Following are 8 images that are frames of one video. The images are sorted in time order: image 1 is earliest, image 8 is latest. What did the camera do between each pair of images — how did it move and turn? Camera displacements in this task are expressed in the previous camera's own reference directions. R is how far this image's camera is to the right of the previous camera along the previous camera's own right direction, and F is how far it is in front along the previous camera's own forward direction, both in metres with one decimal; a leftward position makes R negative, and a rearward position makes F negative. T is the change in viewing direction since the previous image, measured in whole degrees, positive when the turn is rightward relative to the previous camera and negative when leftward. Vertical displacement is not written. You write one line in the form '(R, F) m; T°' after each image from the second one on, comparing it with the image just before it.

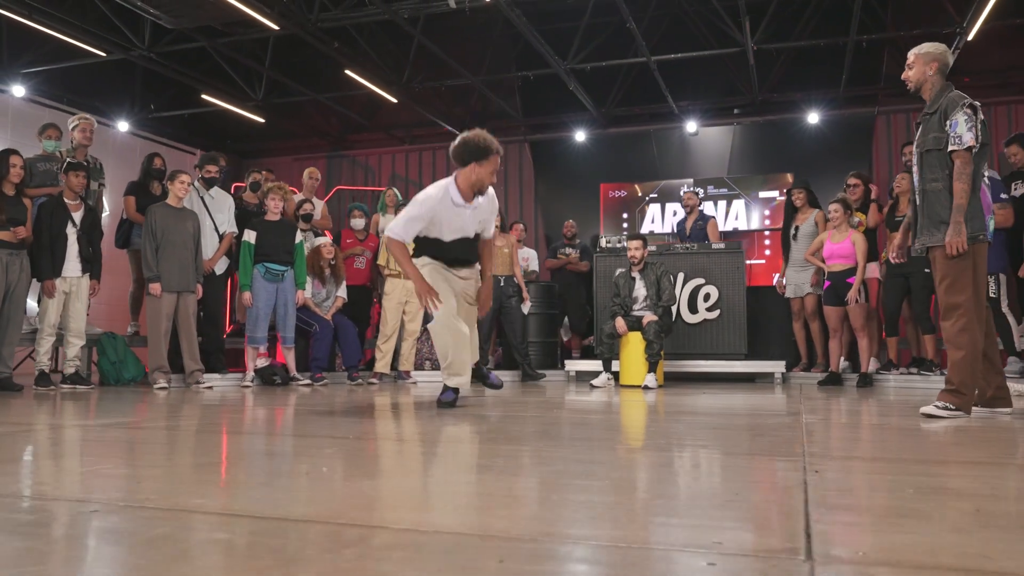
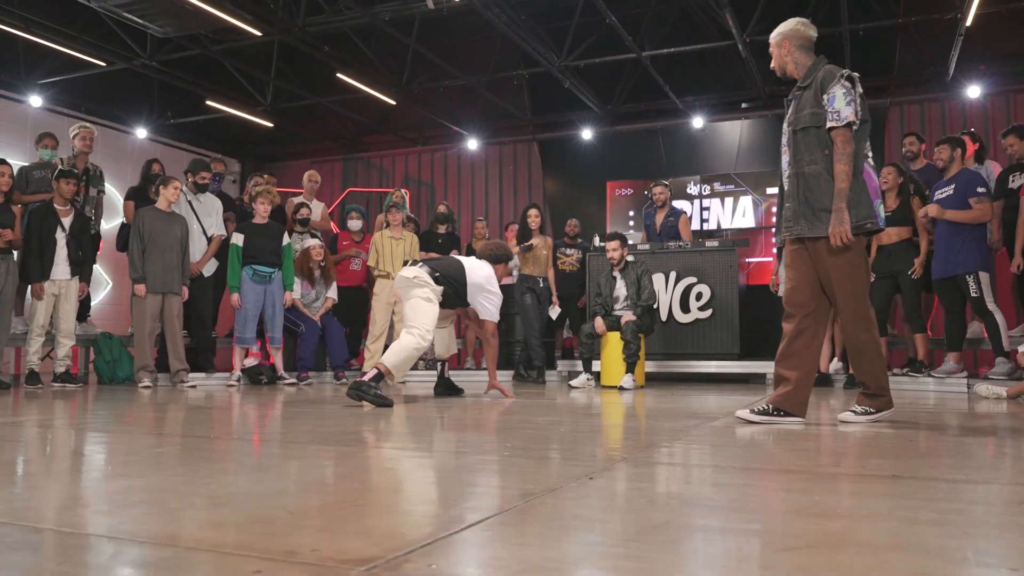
(+0.6, 0.0) m; -4°
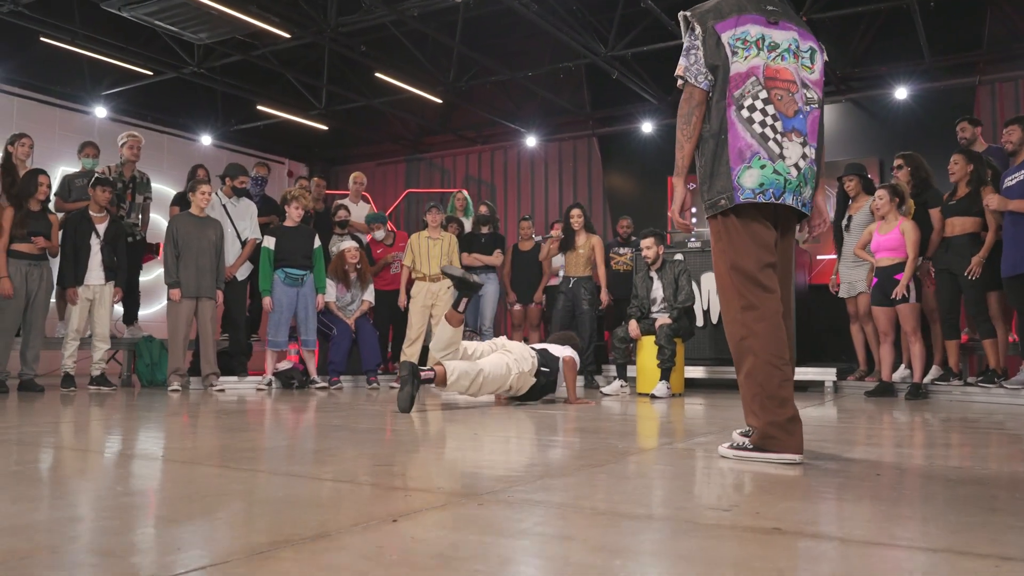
(+0.6, +0.3) m; -7°
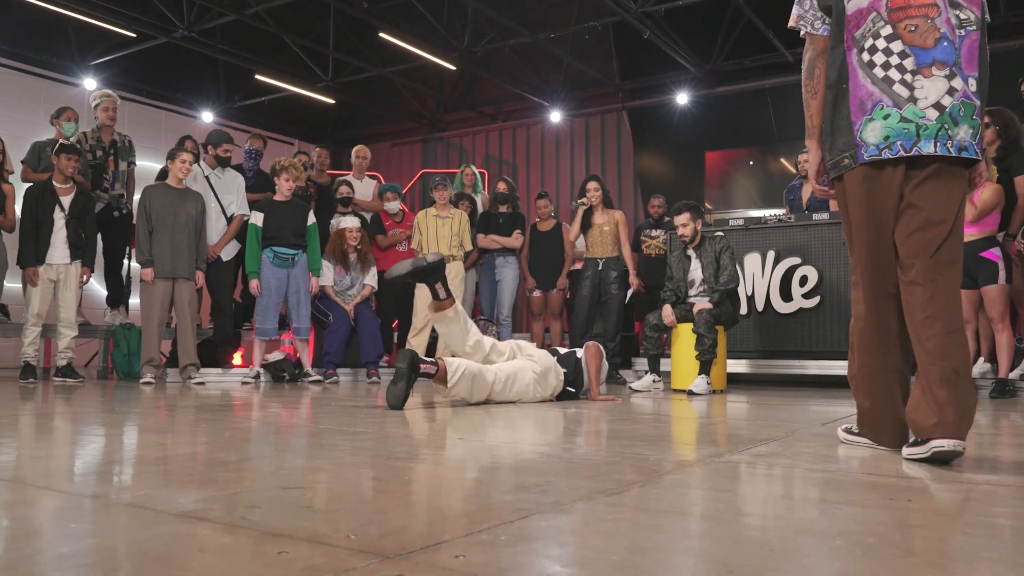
(+0.1, +0.7) m; -2°
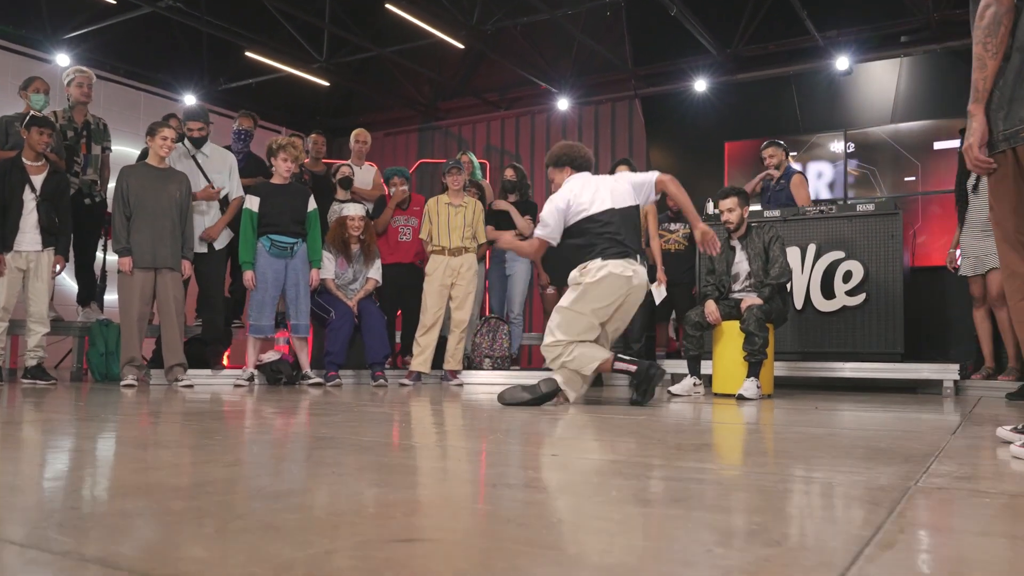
(-0.3, +0.5) m; +2°
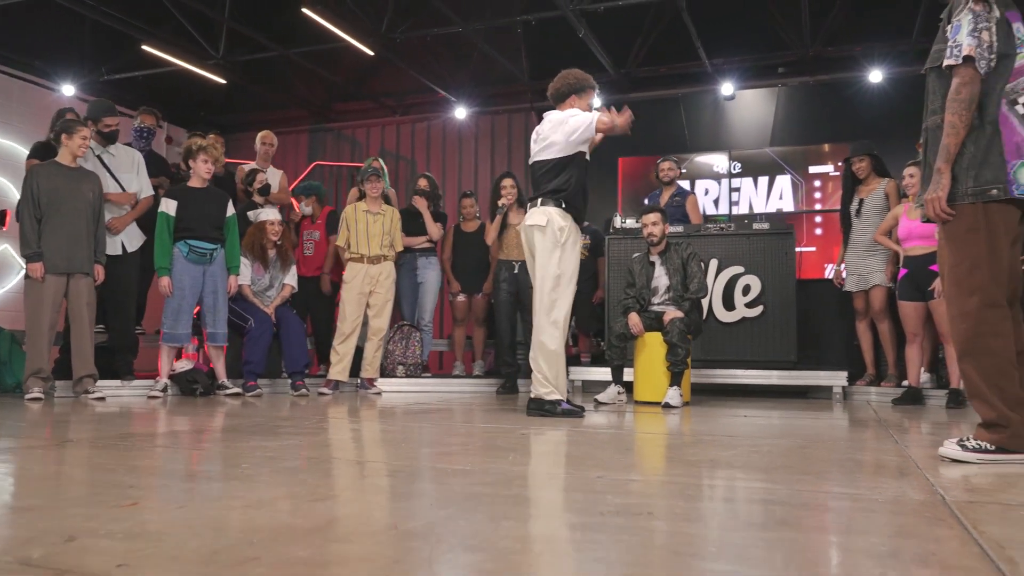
(-0.4, -0.1) m; +10°
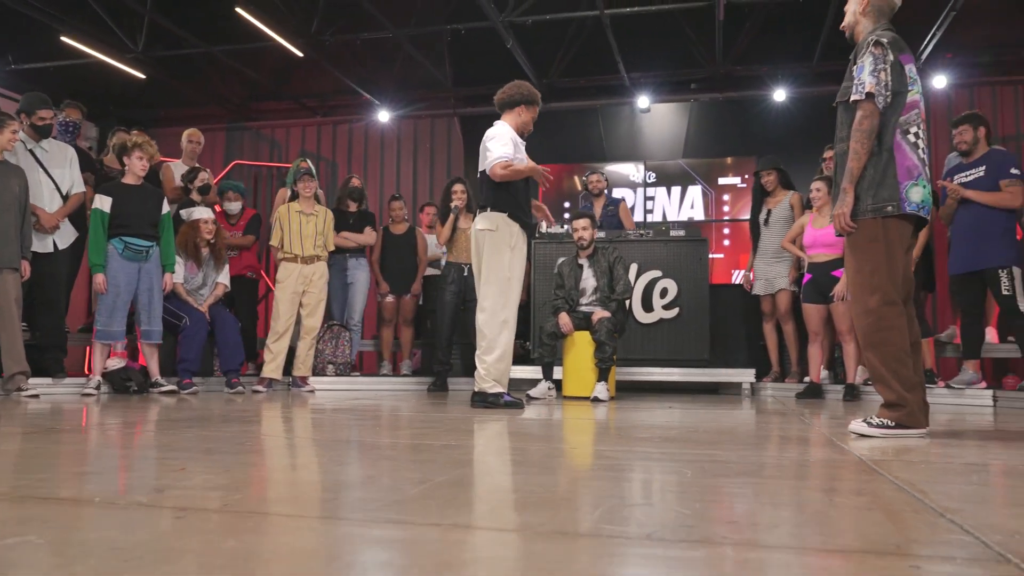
(-0.2, -0.2) m; +7°
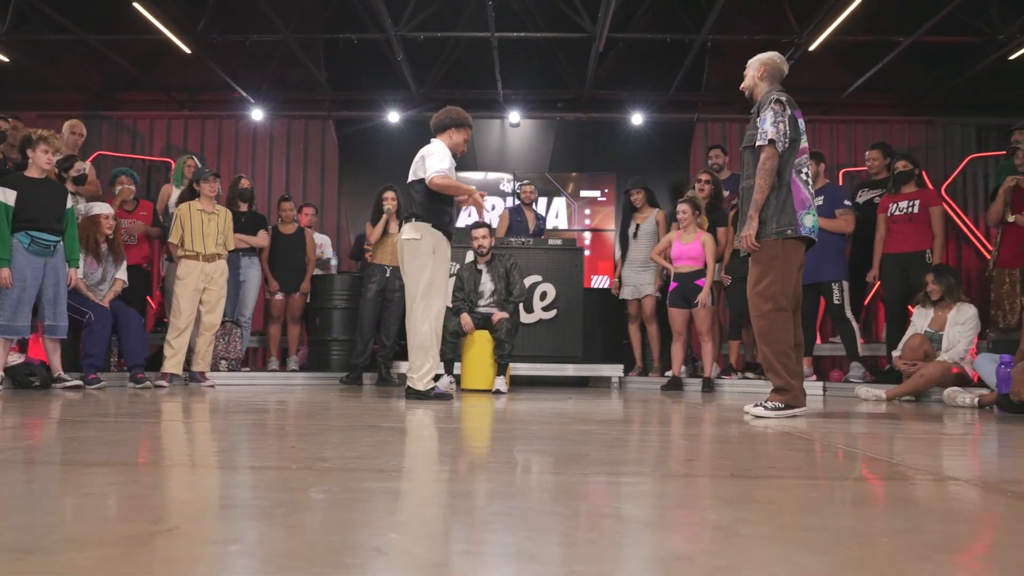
(-0.6, -0.4) m; +12°
